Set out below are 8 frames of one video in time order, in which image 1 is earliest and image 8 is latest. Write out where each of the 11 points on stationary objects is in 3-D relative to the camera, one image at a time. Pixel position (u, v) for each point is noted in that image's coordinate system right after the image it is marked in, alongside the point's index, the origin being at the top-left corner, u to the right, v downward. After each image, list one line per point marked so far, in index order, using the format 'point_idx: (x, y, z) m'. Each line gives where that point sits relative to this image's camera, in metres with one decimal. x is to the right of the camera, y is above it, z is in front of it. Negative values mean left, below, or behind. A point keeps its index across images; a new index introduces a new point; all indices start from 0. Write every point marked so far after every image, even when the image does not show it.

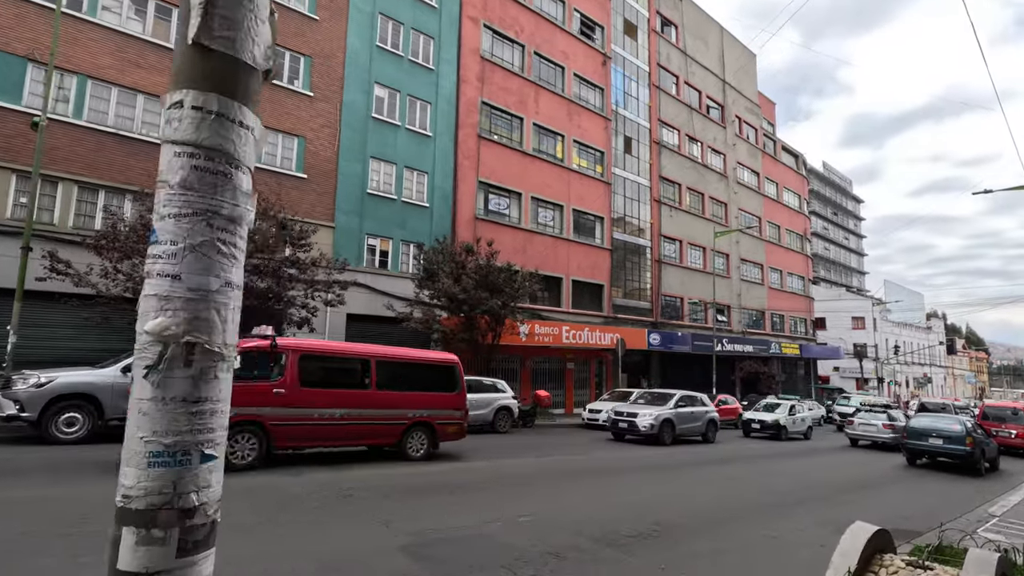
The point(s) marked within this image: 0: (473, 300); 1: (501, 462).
0: (-1.4, -0.4, +18.2) m
1: (-0.3, -3.7, +11.3) m
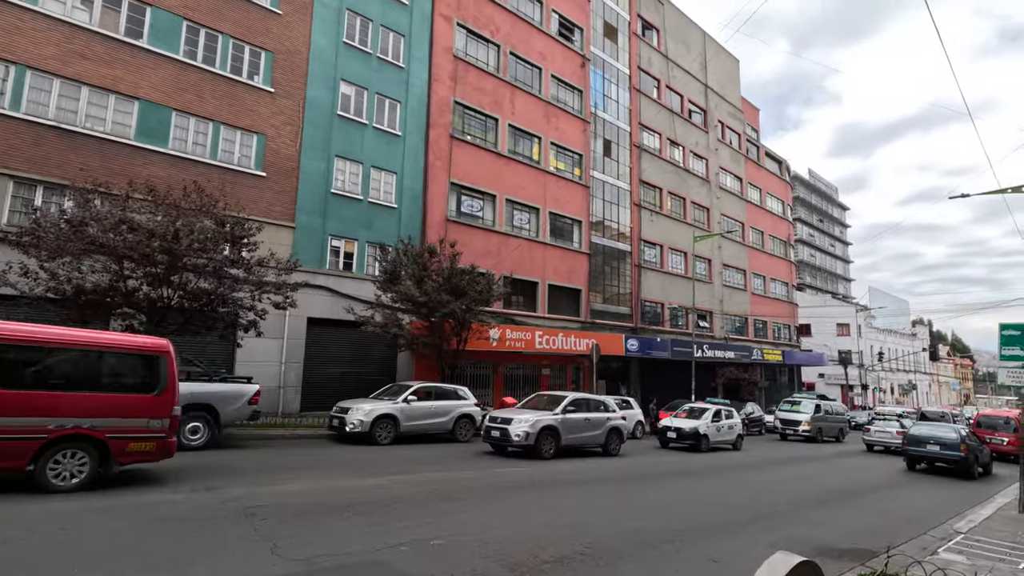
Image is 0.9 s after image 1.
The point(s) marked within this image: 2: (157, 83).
0: (-2.6, -0.5, +17.5) m
1: (-1.4, -3.7, +10.6) m
2: (-11.7, +6.8, +17.6) m
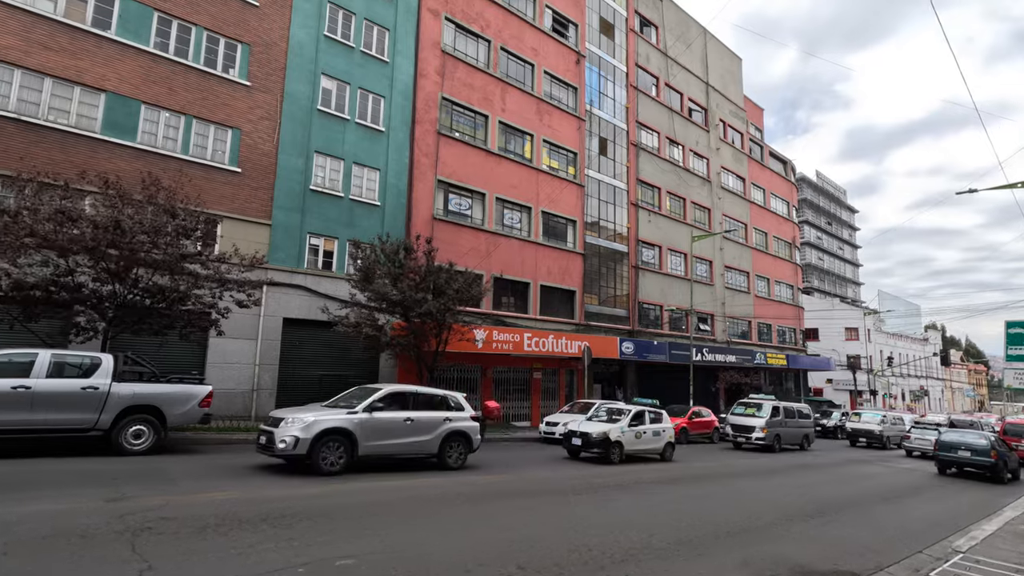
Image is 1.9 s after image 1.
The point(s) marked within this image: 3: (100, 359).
0: (-3.2, -0.4, +16.8) m
1: (-2.2, -3.6, +9.8) m
2: (-12.3, +6.8, +17.0) m
3: (-8.3, -1.4, +10.8) m
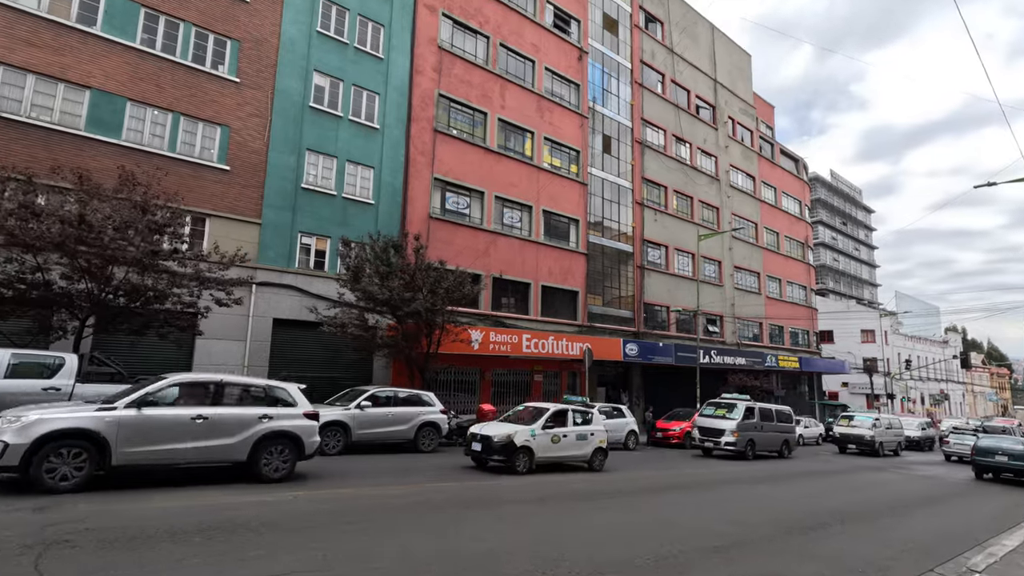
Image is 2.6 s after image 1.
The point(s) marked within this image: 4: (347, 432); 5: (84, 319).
0: (-3.5, -0.4, +16.3) m
1: (-2.6, -3.5, +9.2) m
2: (-12.6, +6.8, +16.8) m
3: (-8.7, -1.4, +10.4) m
4: (-4.3, -3.7, +13.8) m
5: (-10.0, -0.7, +12.5) m
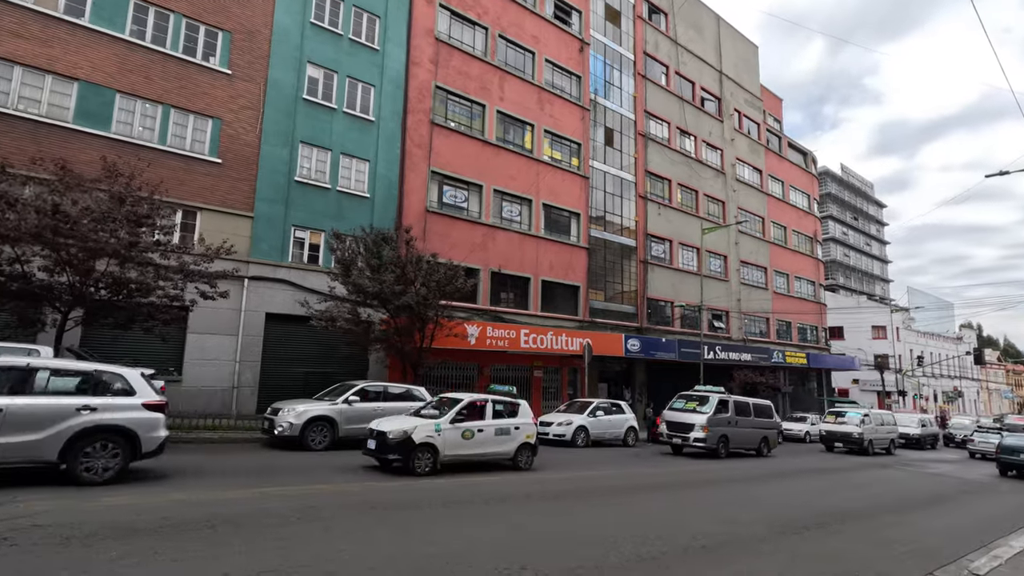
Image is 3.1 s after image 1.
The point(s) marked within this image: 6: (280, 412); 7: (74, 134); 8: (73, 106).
0: (-3.7, -0.2, +16.0) m
1: (-2.9, -3.3, +9.0) m
2: (-12.8, +7.0, +16.6) m
3: (-9.0, -1.2, +10.2) m
4: (-4.5, -3.5, +13.5) m
5: (-10.2, -0.6, +12.3) m
6: (-5.8, -3.1, +13.2) m
7: (-13.1, +4.6, +16.0) m
8: (-13.2, +5.5, +16.1) m
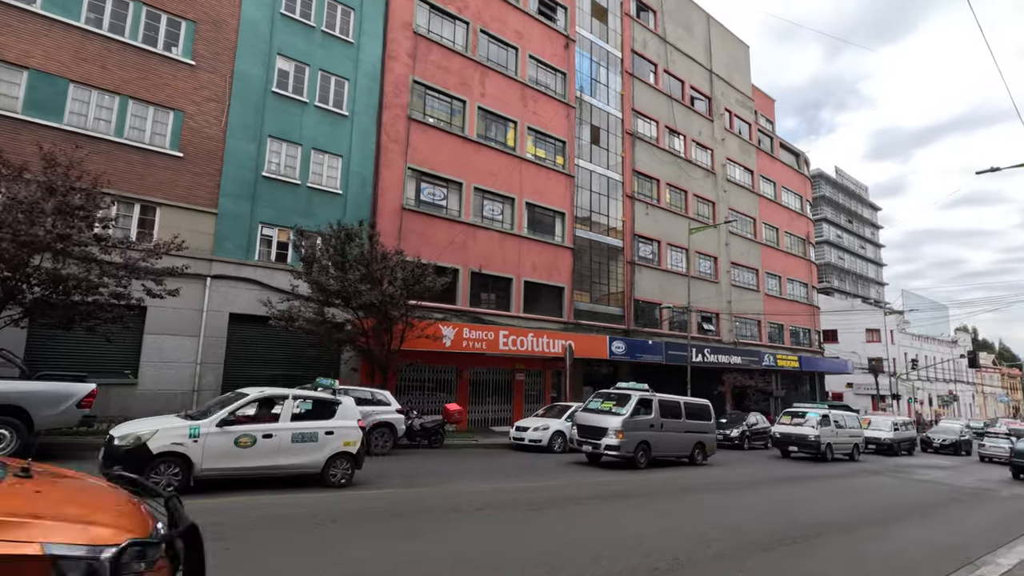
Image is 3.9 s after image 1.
0: (-4.5, -0.1, +15.3) m
1: (-3.7, -3.2, +8.2) m
2: (-13.7, +7.0, +15.9) m
3: (-9.8, -1.1, +9.4) m
4: (-5.4, -3.5, +12.8) m
5: (-11.1, -0.5, +11.6) m
6: (-6.6, -3.0, +12.4) m
7: (-13.9, +4.7, +15.2) m
8: (-14.1, +5.5, +15.4) m
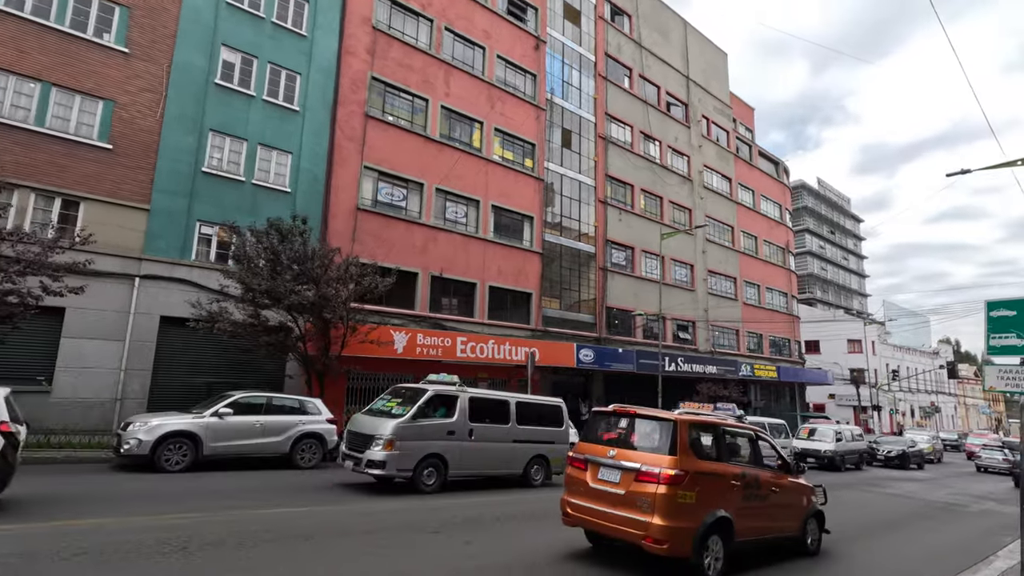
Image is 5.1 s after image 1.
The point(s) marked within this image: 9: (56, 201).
0: (-6.0, -0.1, +14.2) m
1: (-5.1, -3.1, +7.1) m
2: (-15.2, +7.1, +14.8) m
3: (-11.2, -1.0, +8.2) m
4: (-6.8, -3.4, +11.6) m
5: (-12.5, -0.4, +10.4) m
6: (-8.1, -2.9, +11.3) m
7: (-15.4, +4.7, +14.1) m
8: (-15.5, +5.6, +14.2) m
9: (-13.4, +2.6, +15.7) m
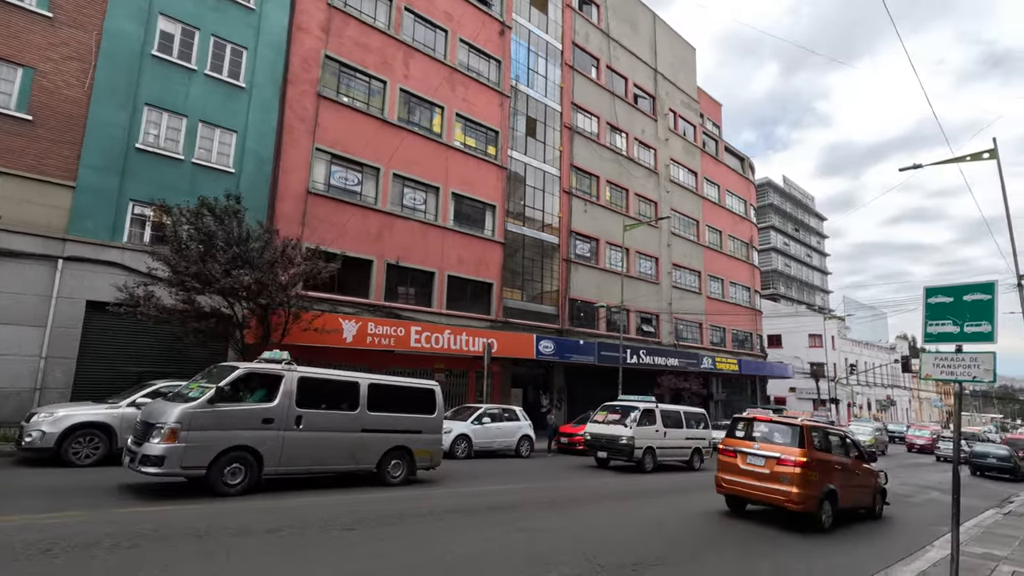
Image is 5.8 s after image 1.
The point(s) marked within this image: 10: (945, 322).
0: (-7.4, +0.3, +13.4) m
1: (-6.2, -2.7, +6.4) m
2: (-16.4, +7.6, +13.4) m
3: (-12.3, -0.6, +7.2) m
4: (-8.1, -3.0, +10.8) m
5: (-13.7, +0.1, +9.3) m
6: (-9.3, -2.5, +10.4) m
7: (-16.7, +5.2, +12.8) m
8: (-16.8, +6.1, +12.9) m
9: (-14.8, +3.1, +14.5) m
10: (+5.9, -0.5, +7.3) m
